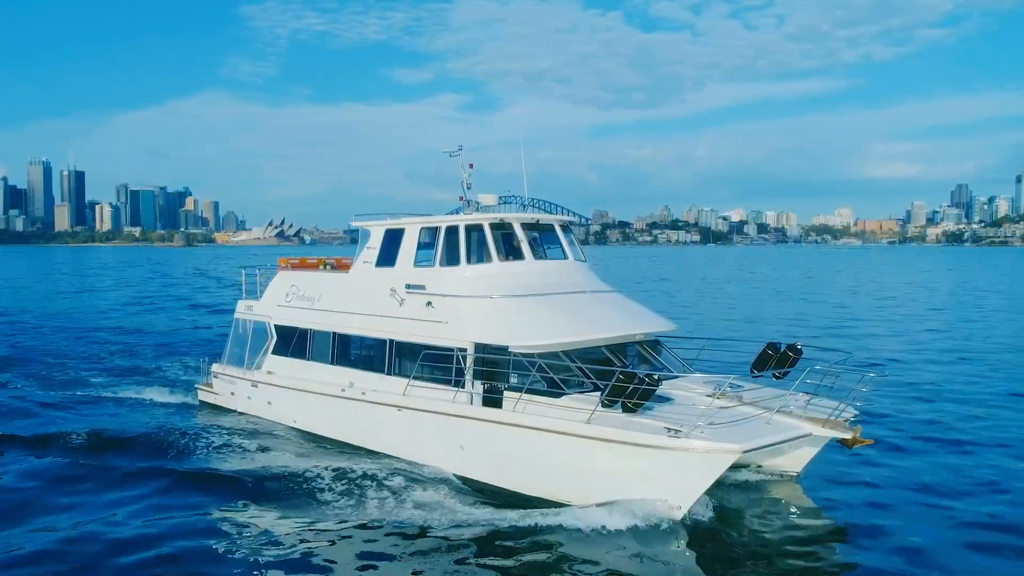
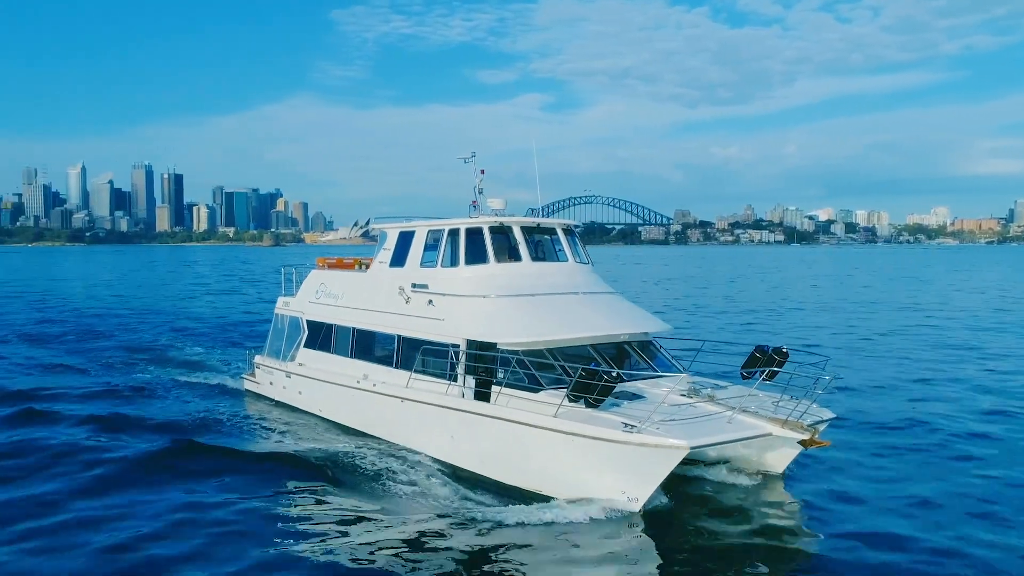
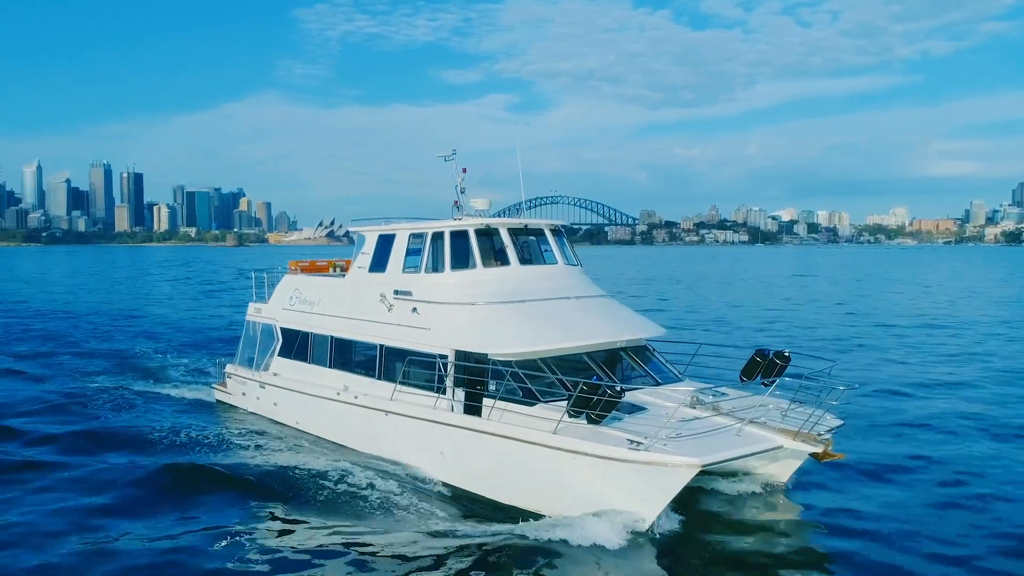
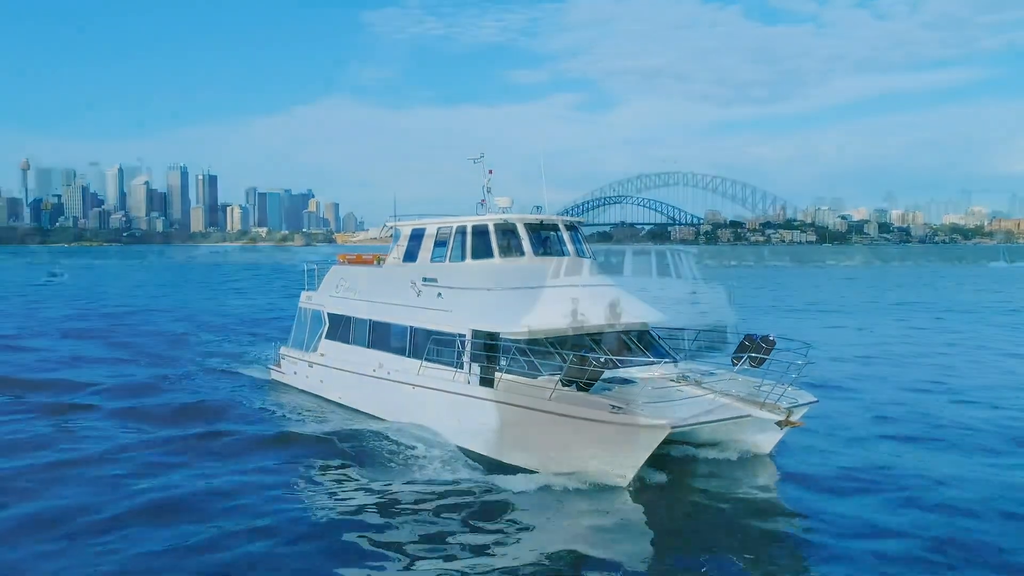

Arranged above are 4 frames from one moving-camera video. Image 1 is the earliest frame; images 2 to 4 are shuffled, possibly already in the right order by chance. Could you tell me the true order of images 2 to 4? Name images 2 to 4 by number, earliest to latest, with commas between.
3, 2, 4
